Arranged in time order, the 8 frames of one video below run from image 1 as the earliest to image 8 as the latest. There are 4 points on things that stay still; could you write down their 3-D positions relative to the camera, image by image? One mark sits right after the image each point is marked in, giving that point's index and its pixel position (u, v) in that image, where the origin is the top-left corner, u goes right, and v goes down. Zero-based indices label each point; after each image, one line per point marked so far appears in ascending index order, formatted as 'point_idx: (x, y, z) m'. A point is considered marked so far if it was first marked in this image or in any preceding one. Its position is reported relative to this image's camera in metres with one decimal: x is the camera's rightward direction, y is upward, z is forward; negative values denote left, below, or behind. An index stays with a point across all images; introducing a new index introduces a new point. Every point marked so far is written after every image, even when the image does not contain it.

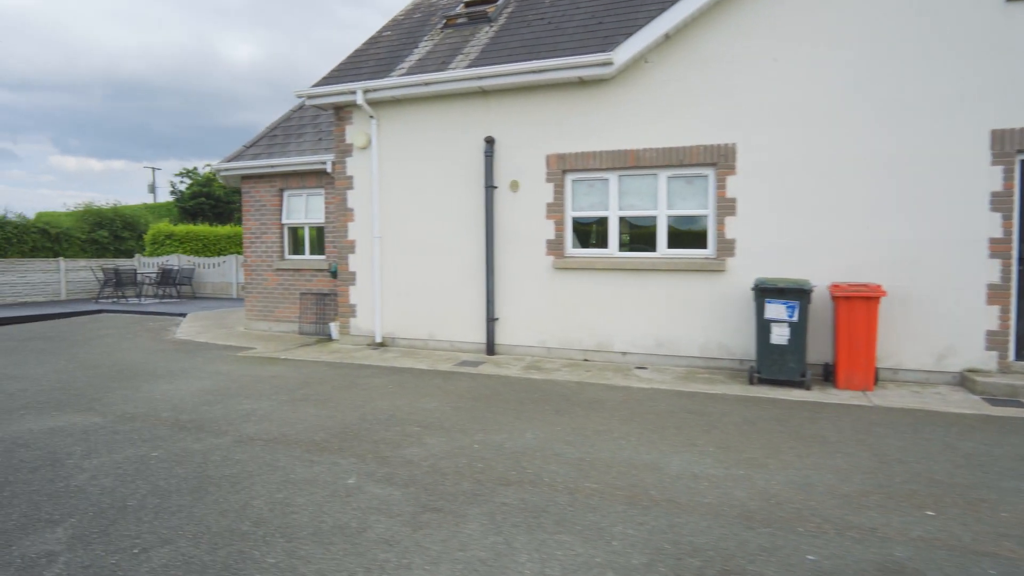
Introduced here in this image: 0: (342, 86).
0: (-2.4, +2.8, +8.7) m
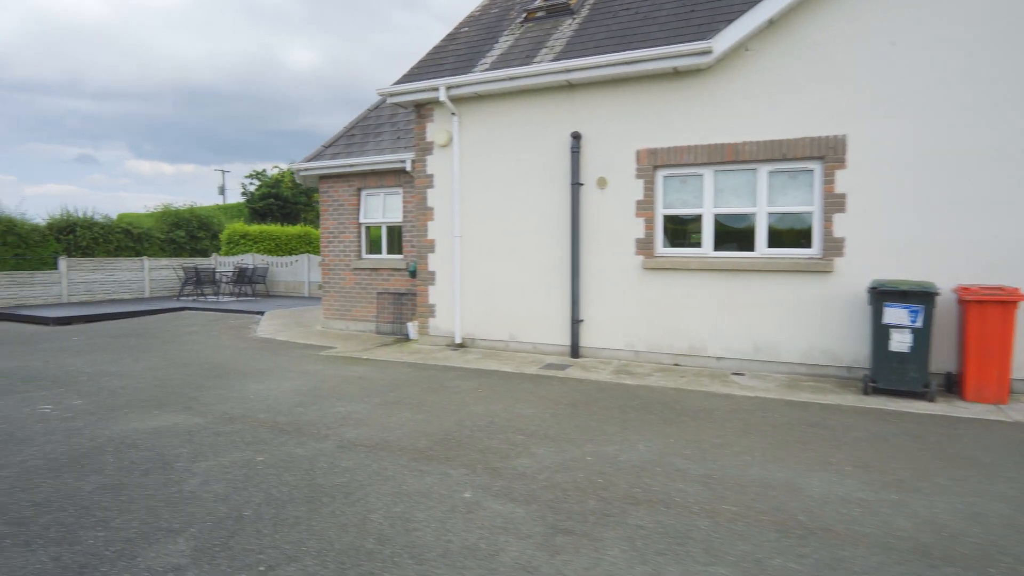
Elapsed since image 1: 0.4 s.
0: (-1.2, +2.8, +8.6) m
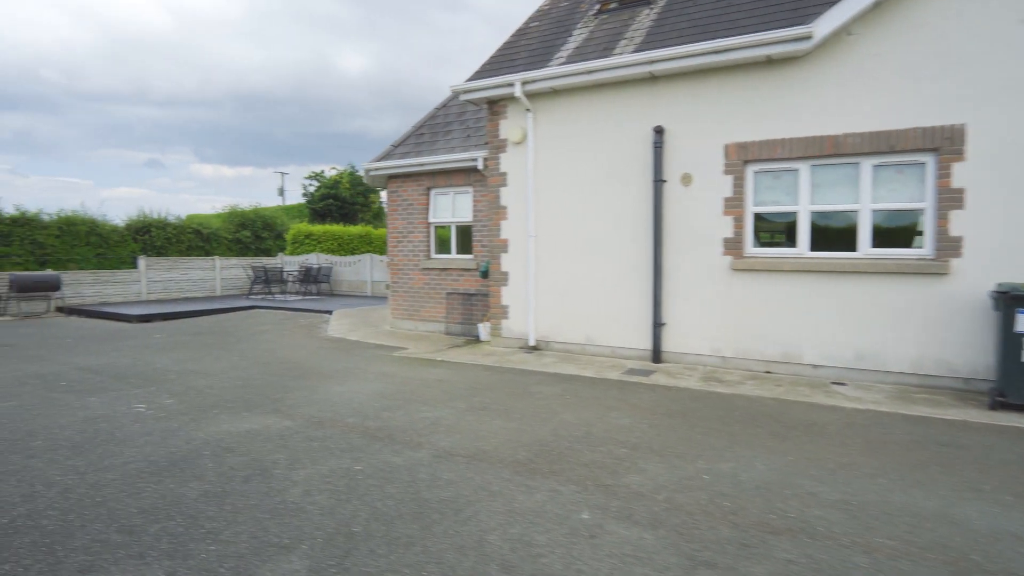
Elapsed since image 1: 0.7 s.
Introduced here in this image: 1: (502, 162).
0: (-0.2, +2.8, +8.4) m
1: (-0.1, +1.8, +8.8) m
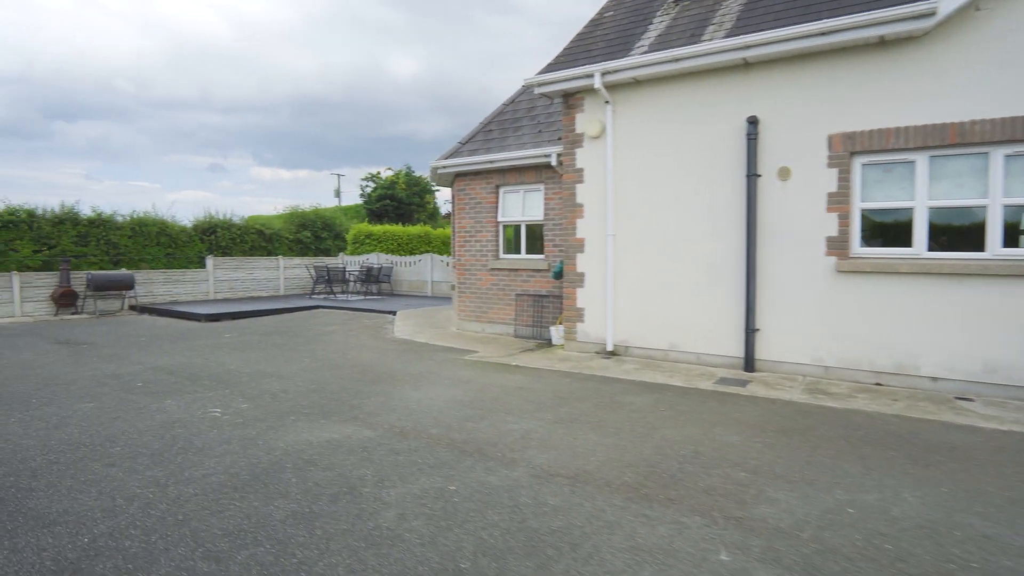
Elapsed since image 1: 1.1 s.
0: (+0.8, +2.8, +8.0) m
1: (+0.9, +1.8, +8.4) m
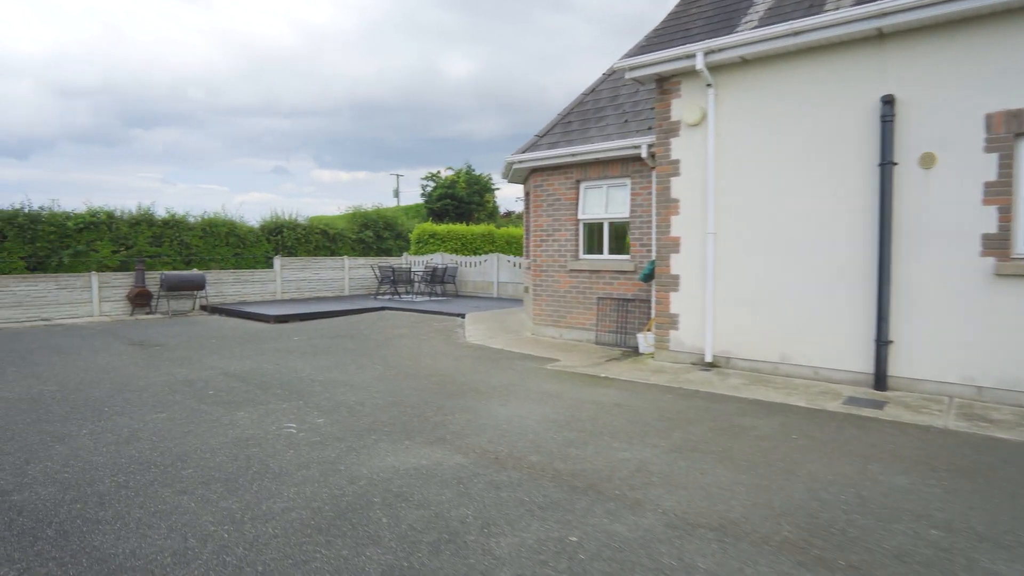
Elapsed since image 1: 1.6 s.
0: (+1.9, +2.8, +7.2) m
1: (+2.0, +1.7, +7.6) m
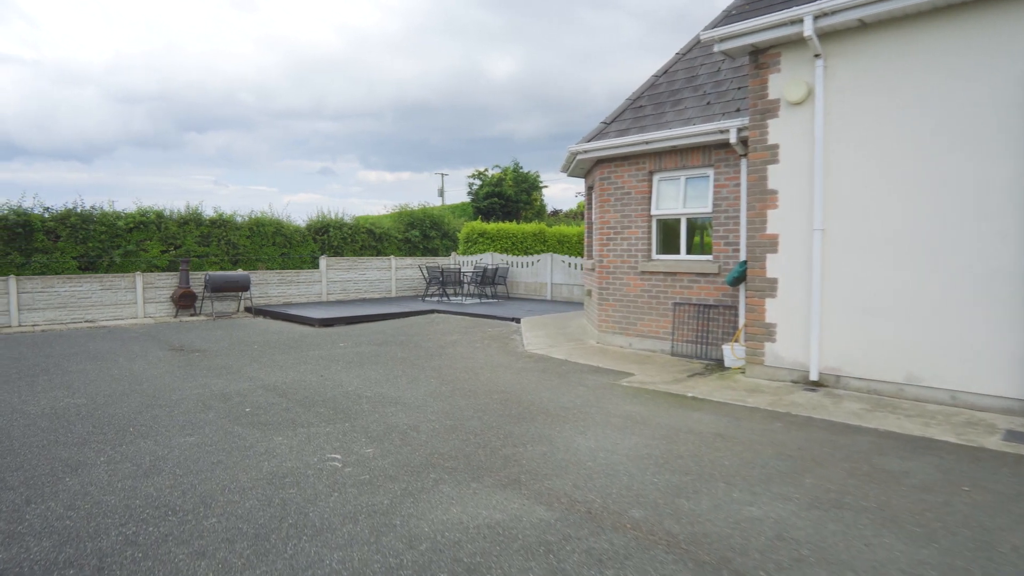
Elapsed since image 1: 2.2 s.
0: (+2.6, +2.7, +6.2) m
1: (+2.7, +1.7, +6.6) m
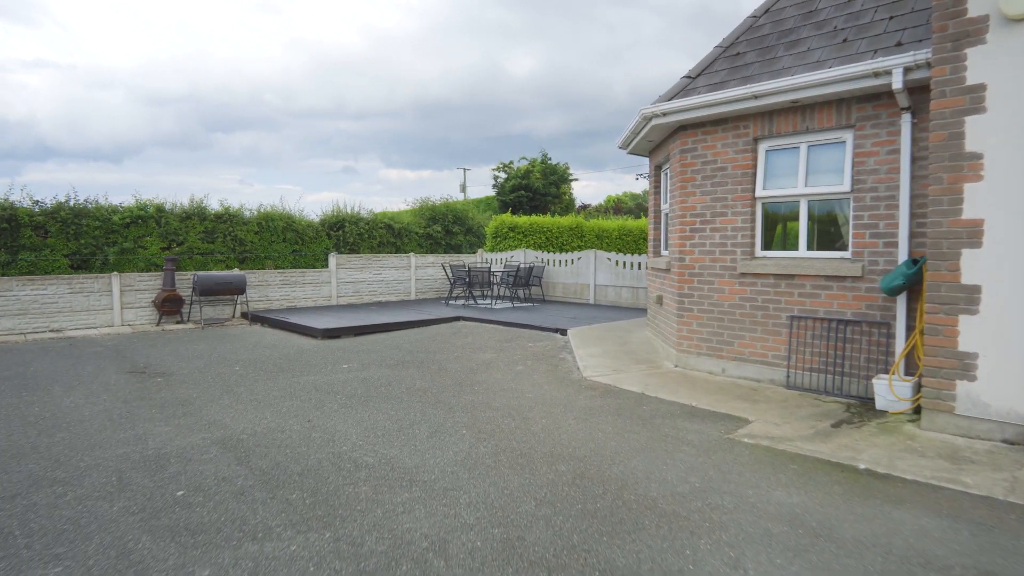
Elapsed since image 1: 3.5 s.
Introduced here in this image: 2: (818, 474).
0: (+3.1, +2.6, +4.0) m
1: (+3.2, +1.6, +4.4) m
2: (+1.9, -1.2, +3.9) m
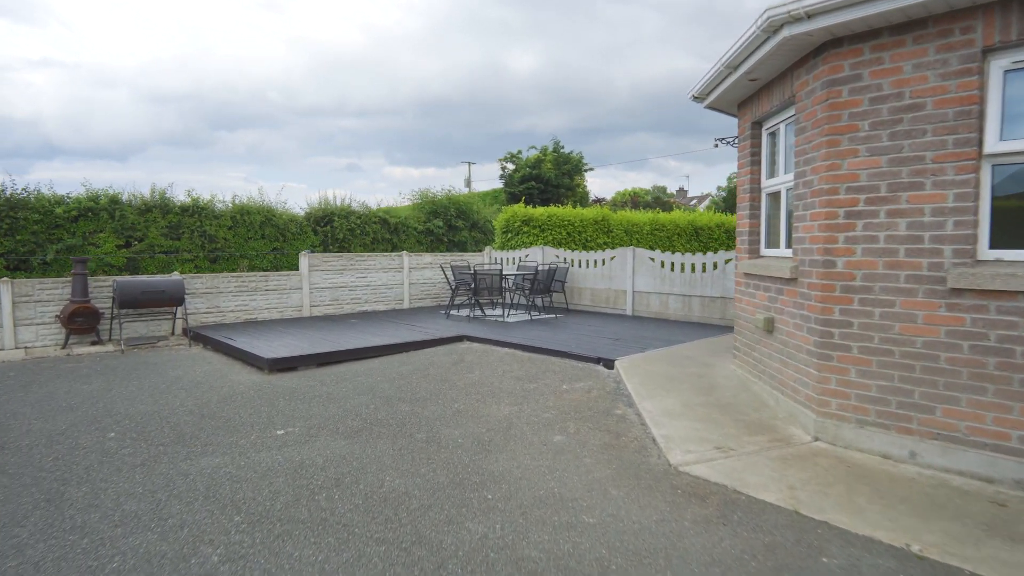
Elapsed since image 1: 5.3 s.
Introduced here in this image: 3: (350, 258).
0: (+3.3, +2.4, +1.2) m
1: (+3.5, +1.4, +1.7) m
2: (+2.1, -1.3, +1.2) m
3: (-3.0, +0.6, +11.6) m
